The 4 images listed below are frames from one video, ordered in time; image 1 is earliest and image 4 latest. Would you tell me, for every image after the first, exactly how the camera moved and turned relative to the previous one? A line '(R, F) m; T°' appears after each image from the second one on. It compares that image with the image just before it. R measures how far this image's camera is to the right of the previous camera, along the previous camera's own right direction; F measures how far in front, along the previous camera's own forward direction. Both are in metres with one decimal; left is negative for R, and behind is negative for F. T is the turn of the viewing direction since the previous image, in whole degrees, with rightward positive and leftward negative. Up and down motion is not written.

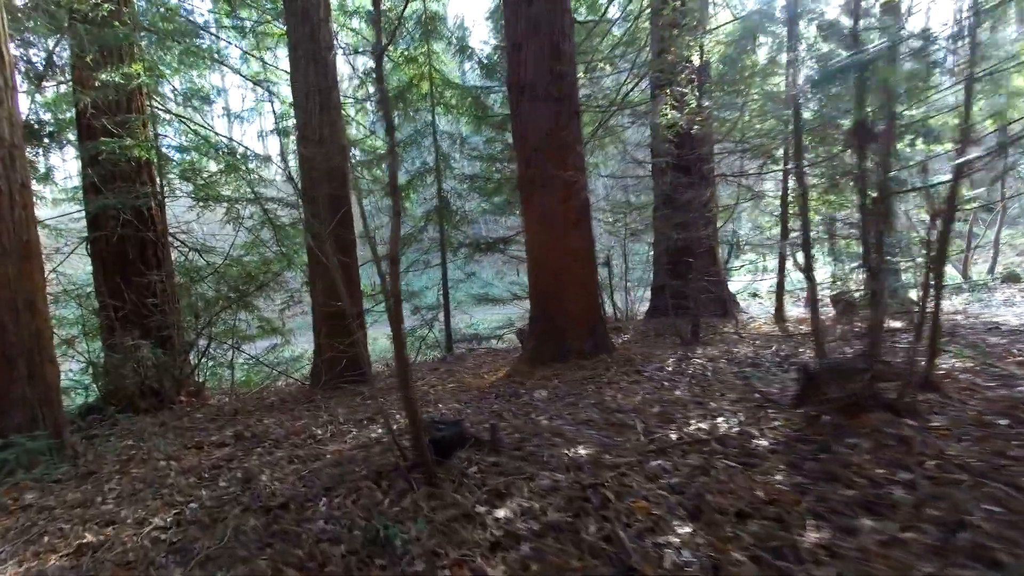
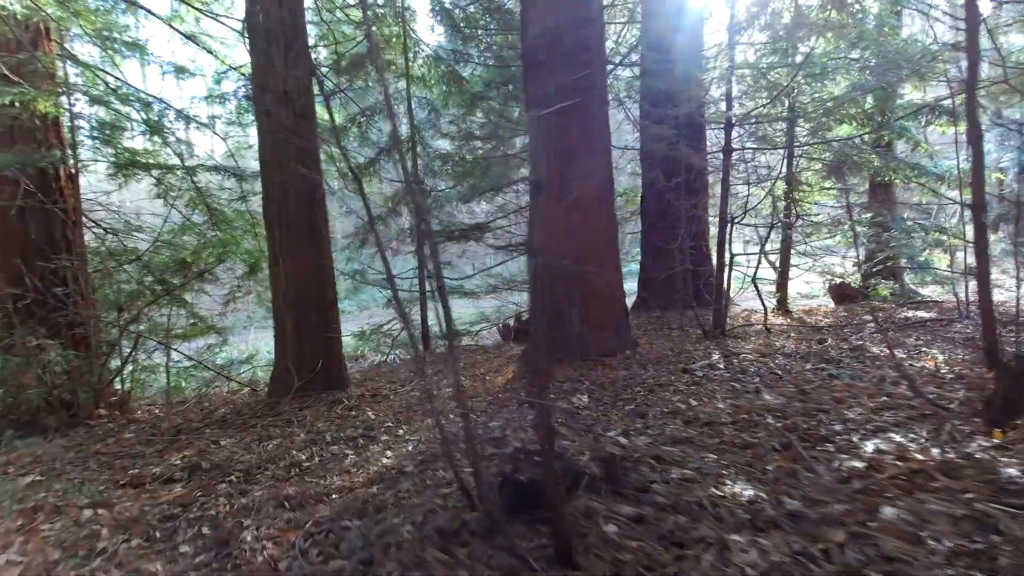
(-0.7, +1.0) m; +7°
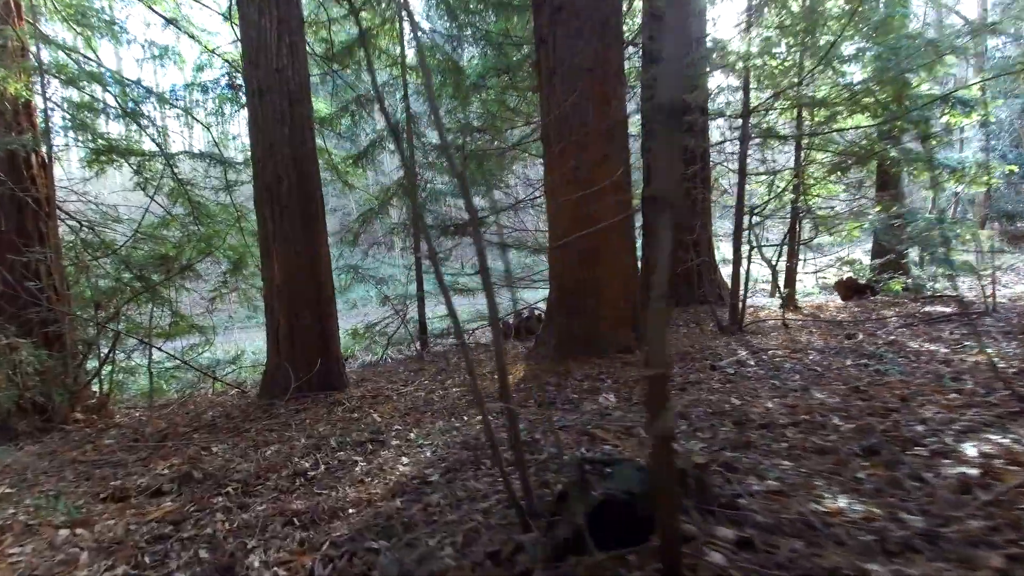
(-0.3, +0.3) m; +2°
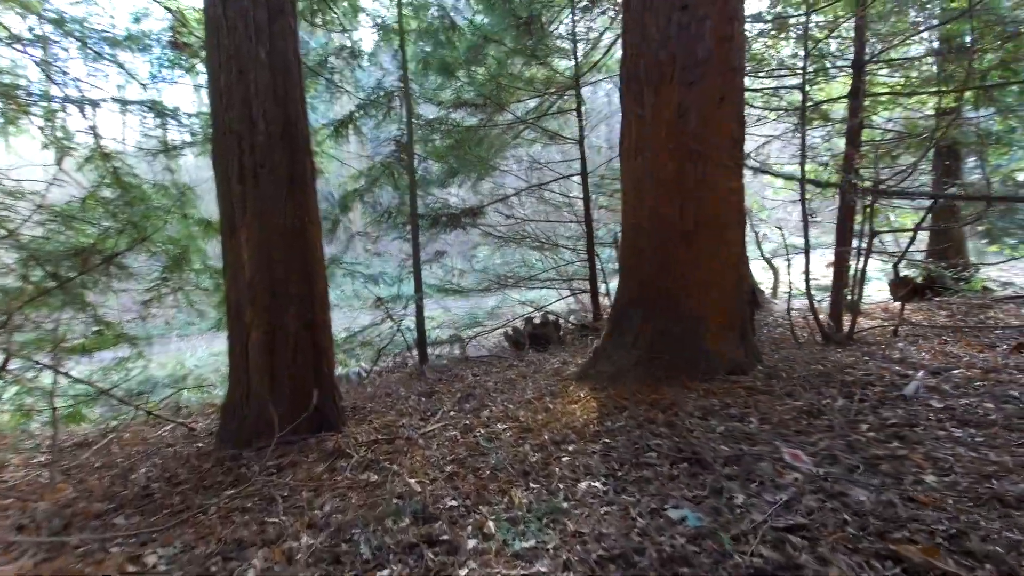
(-0.8, +1.5) m; +5°
